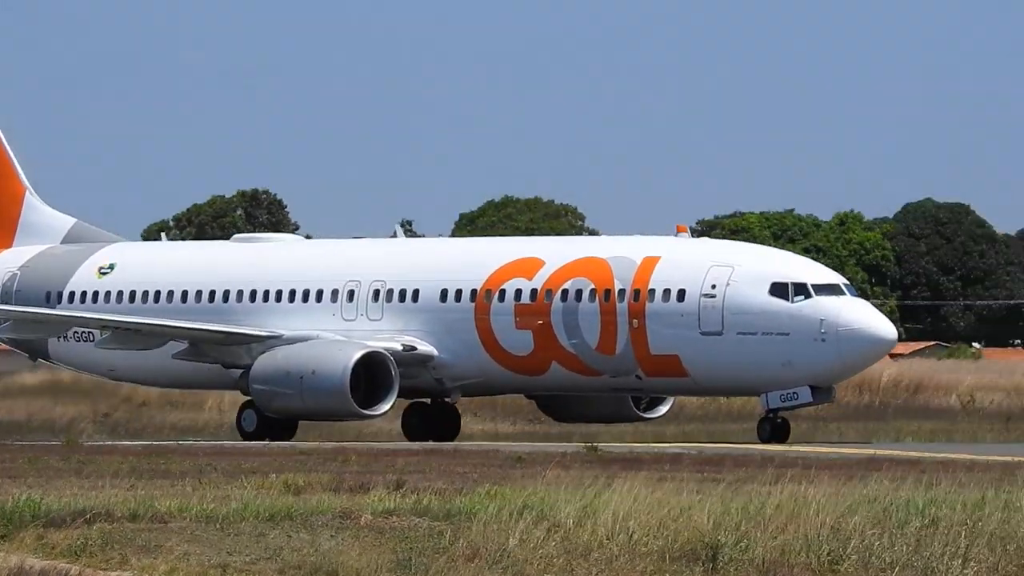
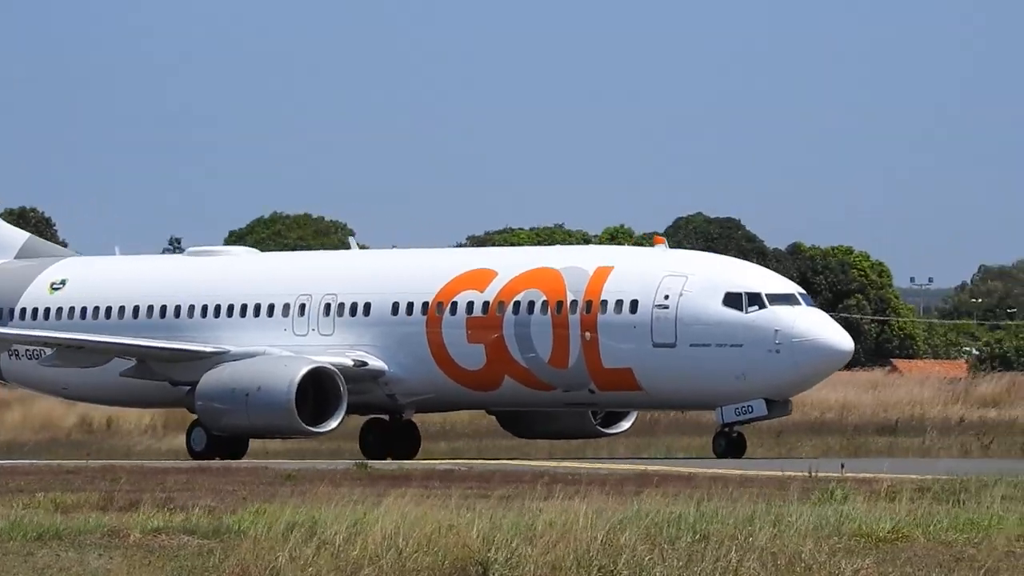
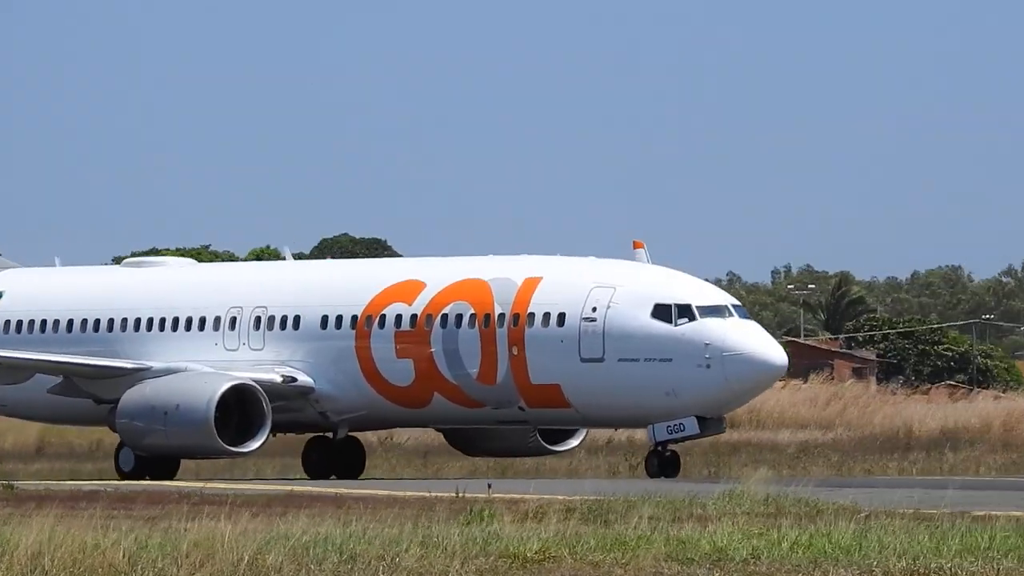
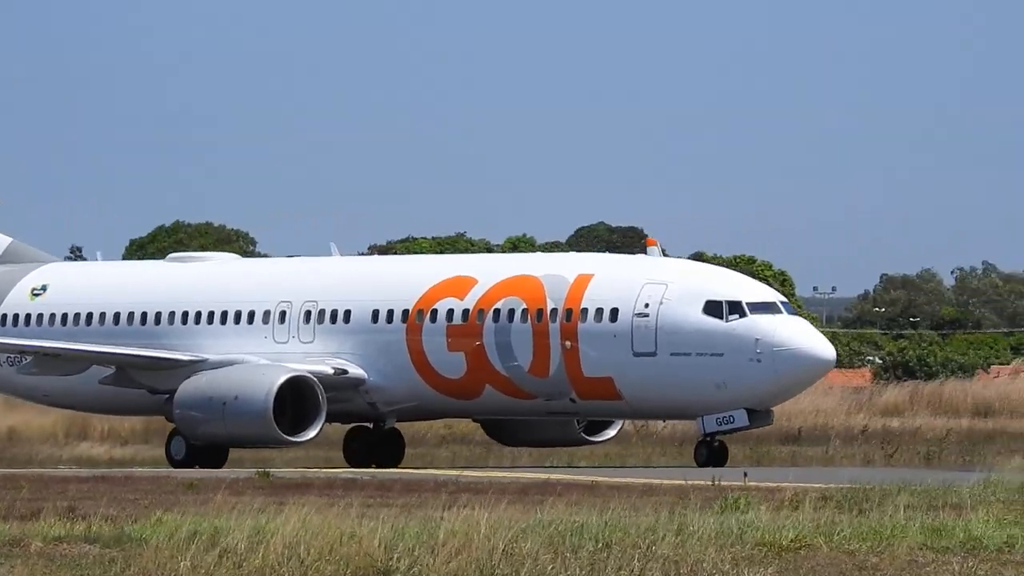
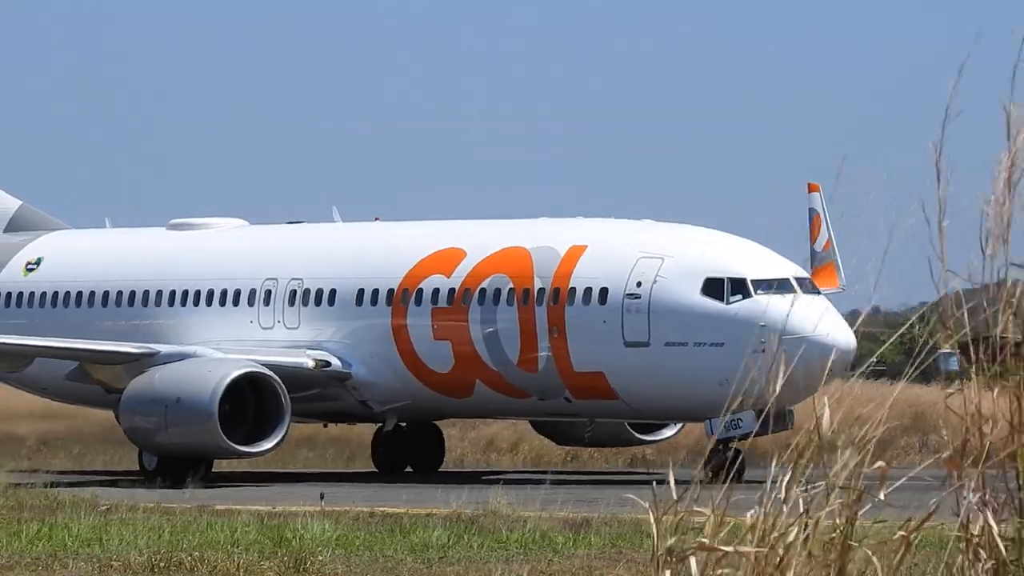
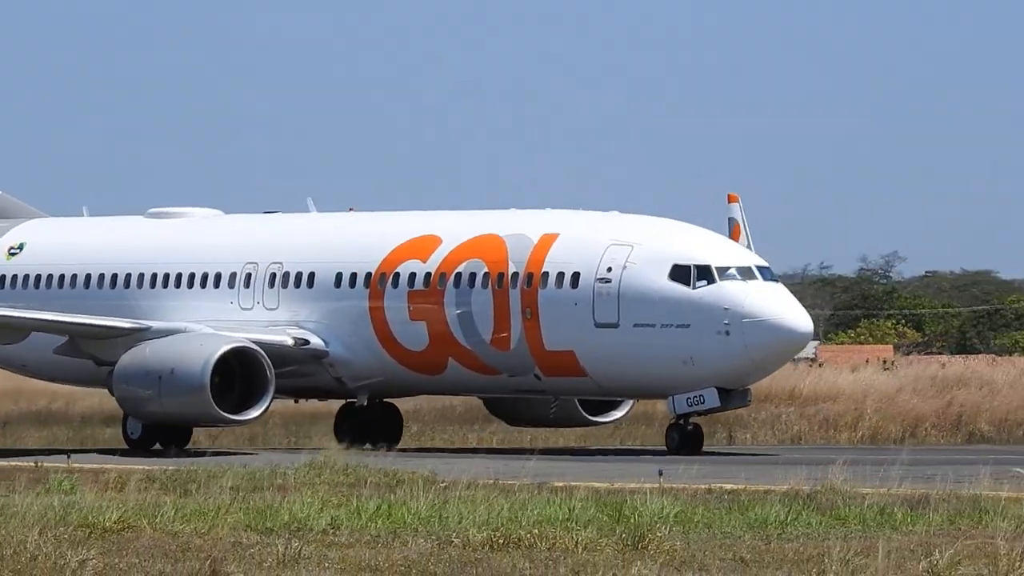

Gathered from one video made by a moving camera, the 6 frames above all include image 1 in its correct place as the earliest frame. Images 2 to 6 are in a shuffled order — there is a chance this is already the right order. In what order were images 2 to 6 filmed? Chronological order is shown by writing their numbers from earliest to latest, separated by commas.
2, 4, 3, 6, 5
